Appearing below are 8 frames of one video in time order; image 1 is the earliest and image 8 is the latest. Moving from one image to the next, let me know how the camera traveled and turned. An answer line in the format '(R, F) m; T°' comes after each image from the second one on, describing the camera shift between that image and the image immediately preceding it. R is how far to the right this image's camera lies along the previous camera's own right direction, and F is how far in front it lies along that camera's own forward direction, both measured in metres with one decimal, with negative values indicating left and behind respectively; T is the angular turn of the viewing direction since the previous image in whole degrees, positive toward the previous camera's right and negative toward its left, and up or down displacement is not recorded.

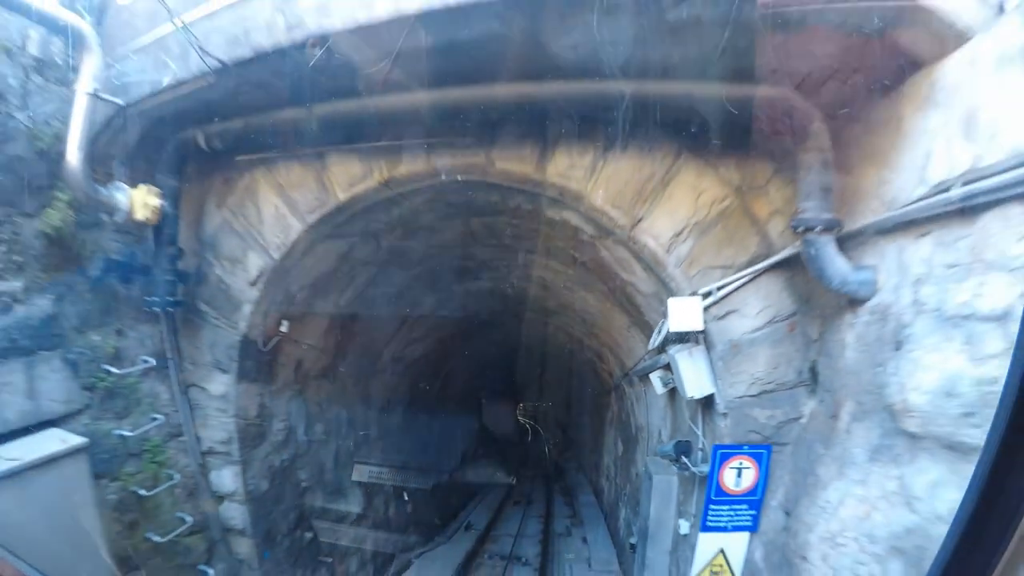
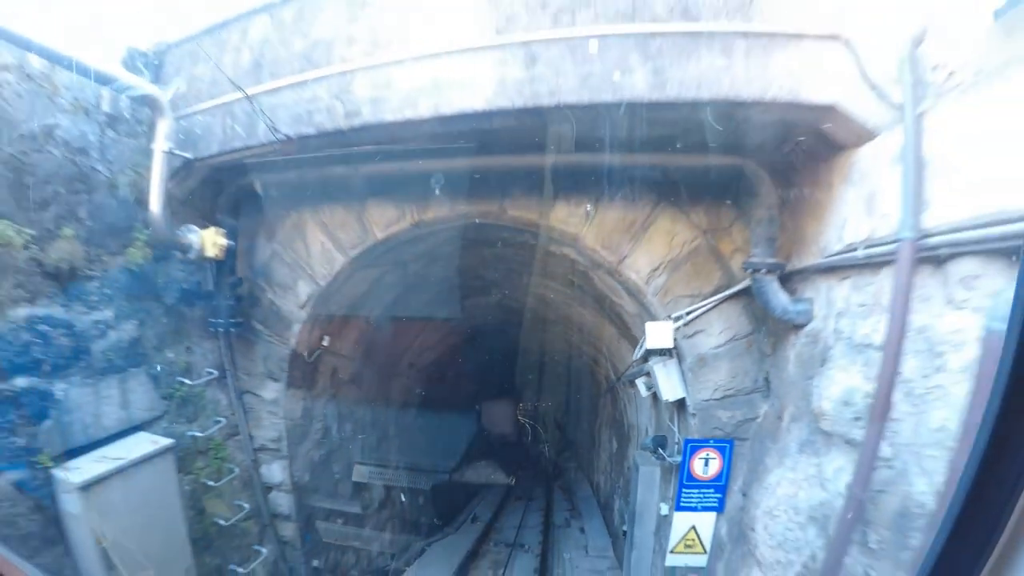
(-0.1, -0.6) m; 0°
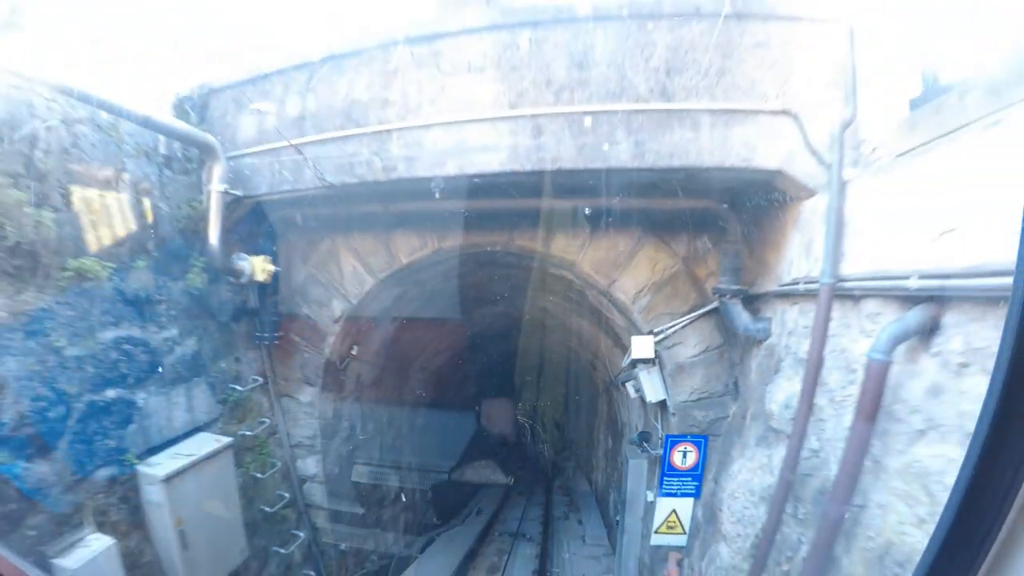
(-0.1, -0.6) m; 0°
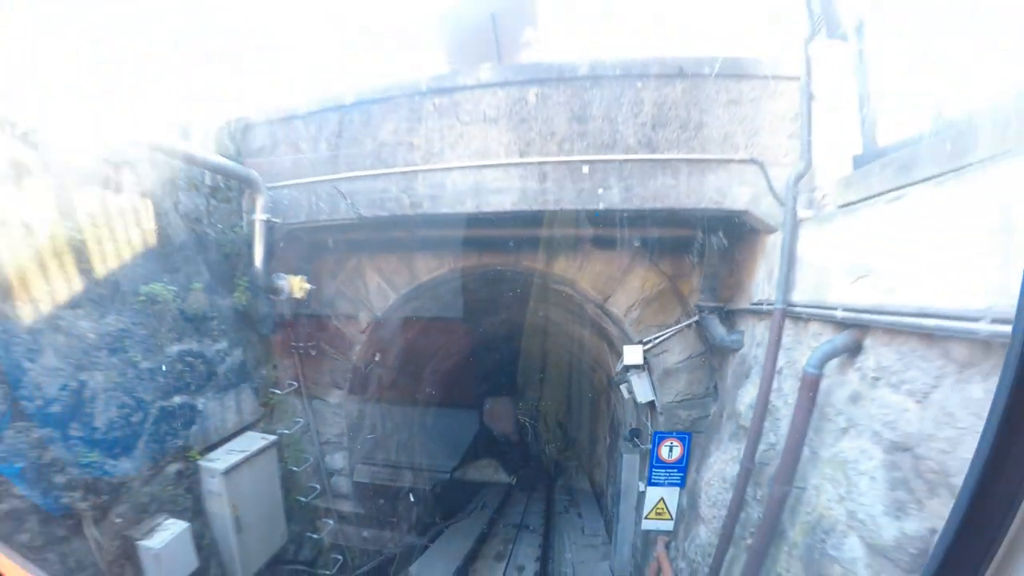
(-0.1, -0.5) m; 0°
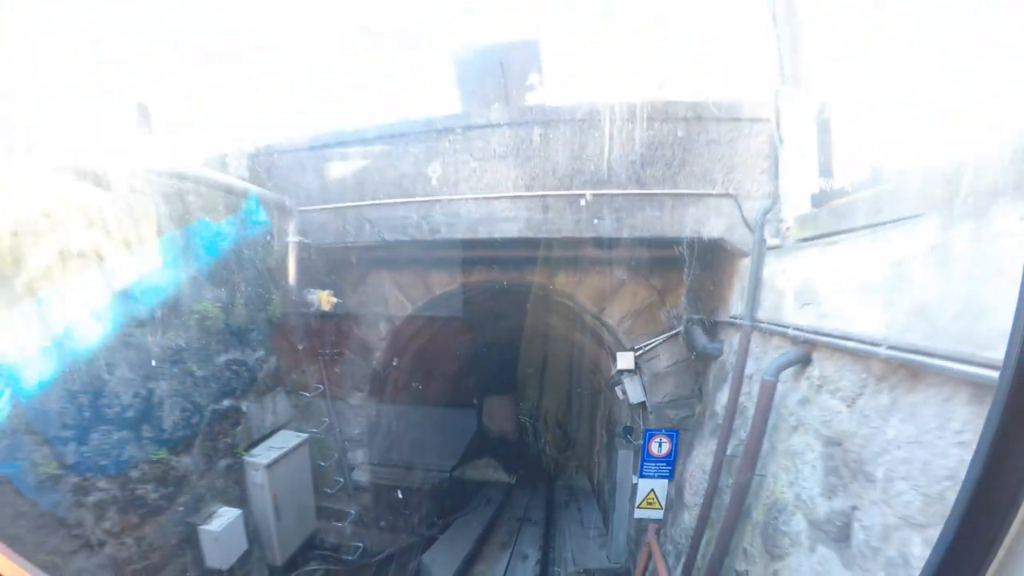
(-0.1, -0.5) m; 0°
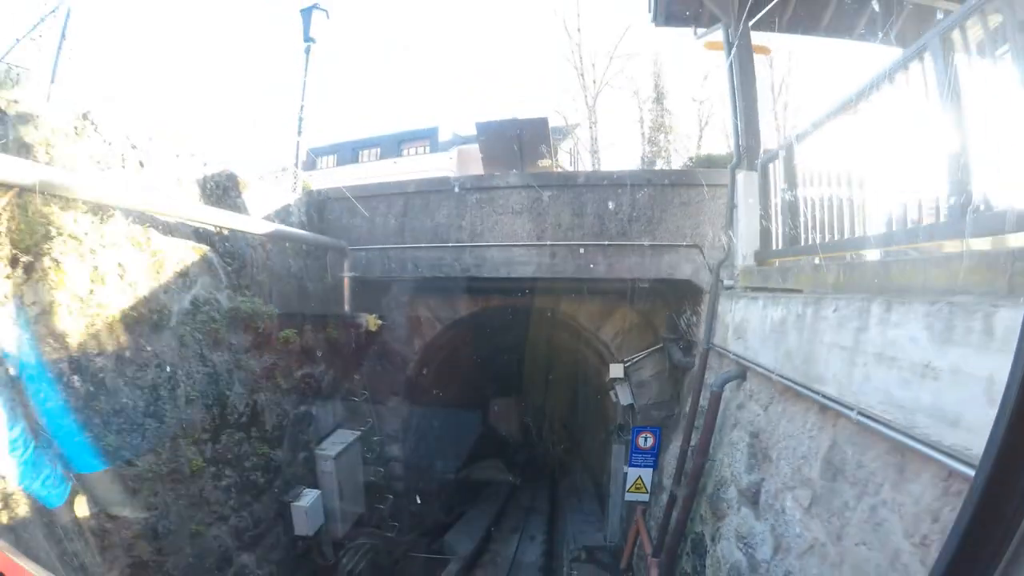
(-0.1, -1.2) m; 0°
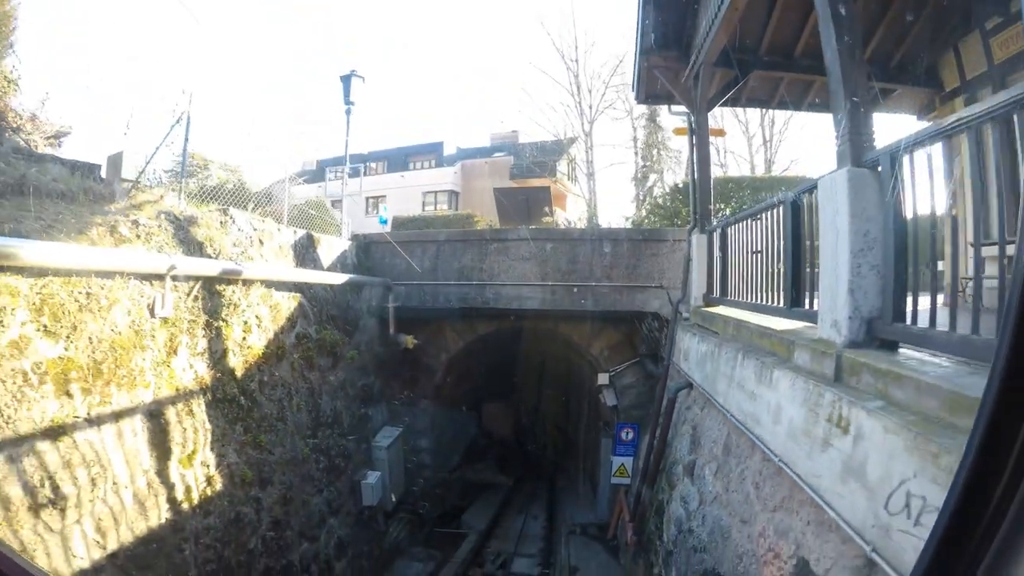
(-0.1, -1.7) m; 0°
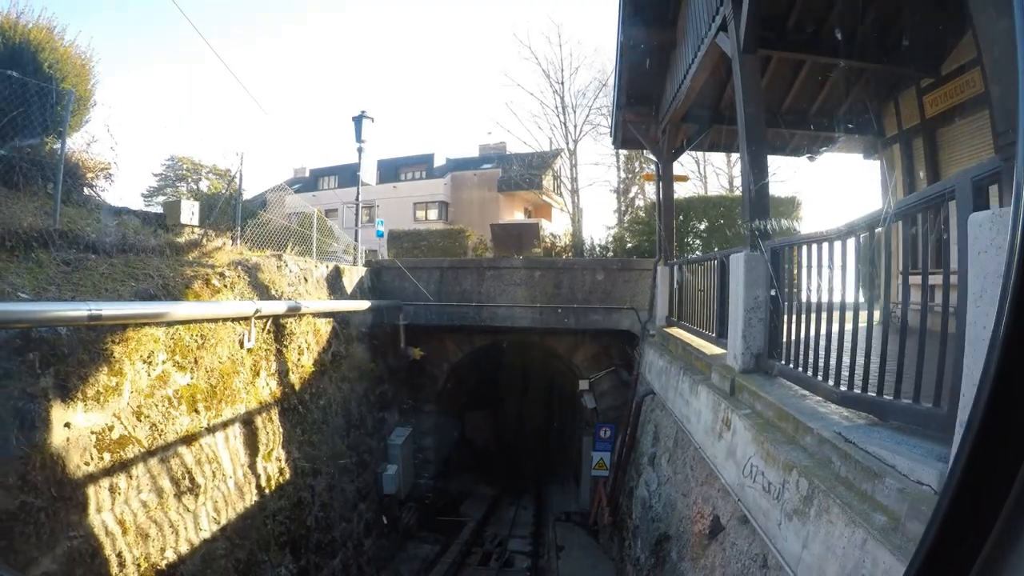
(-0.1, -1.4) m; +1°
